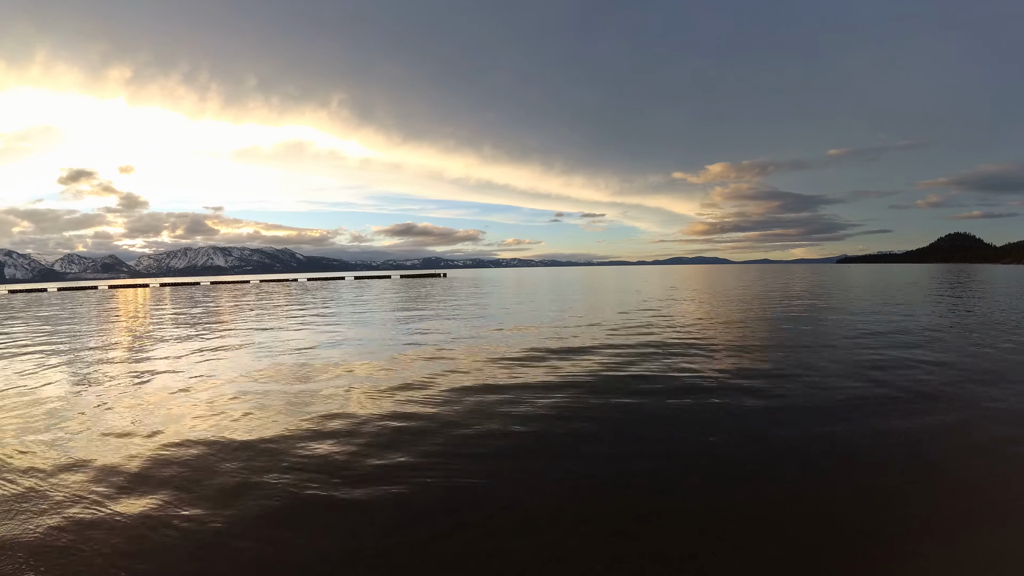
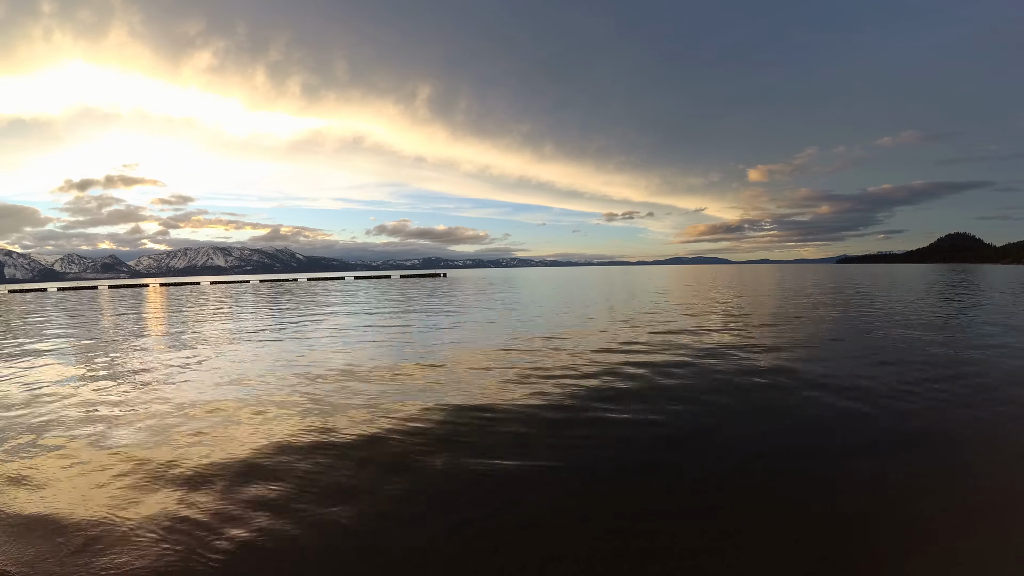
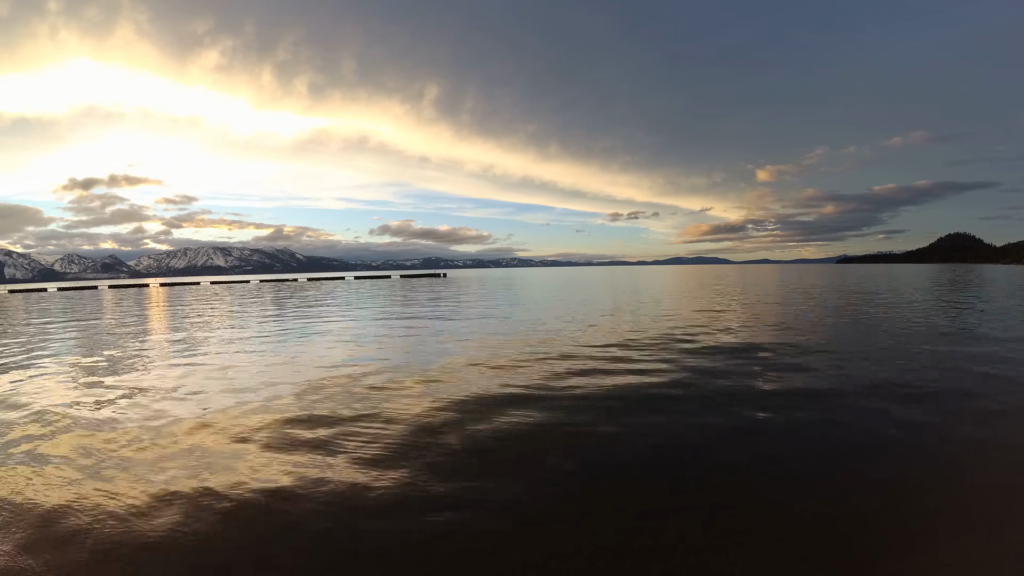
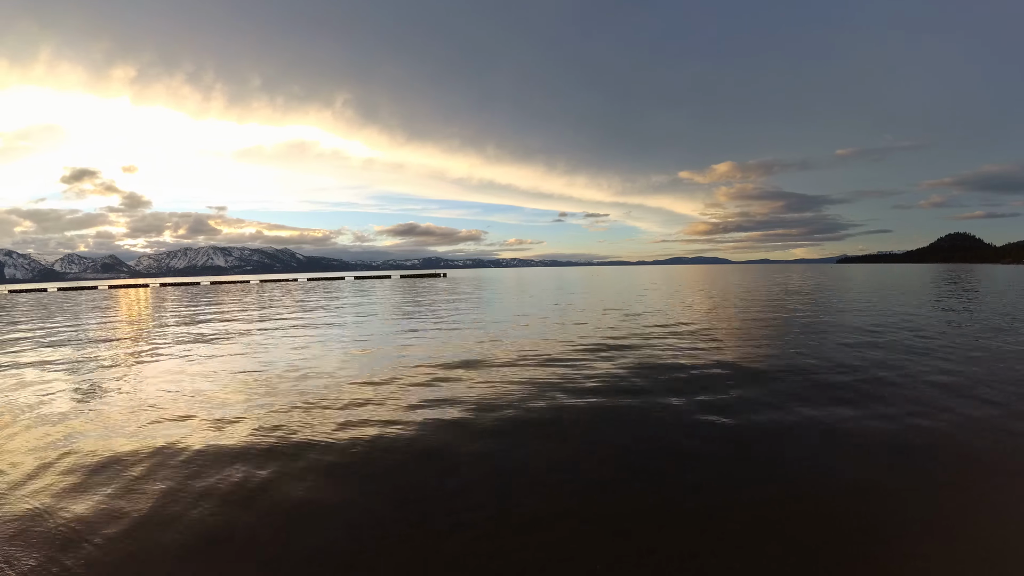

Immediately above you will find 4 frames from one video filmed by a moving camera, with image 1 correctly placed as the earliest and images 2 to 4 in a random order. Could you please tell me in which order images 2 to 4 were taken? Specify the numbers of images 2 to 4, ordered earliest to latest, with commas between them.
4, 2, 3
